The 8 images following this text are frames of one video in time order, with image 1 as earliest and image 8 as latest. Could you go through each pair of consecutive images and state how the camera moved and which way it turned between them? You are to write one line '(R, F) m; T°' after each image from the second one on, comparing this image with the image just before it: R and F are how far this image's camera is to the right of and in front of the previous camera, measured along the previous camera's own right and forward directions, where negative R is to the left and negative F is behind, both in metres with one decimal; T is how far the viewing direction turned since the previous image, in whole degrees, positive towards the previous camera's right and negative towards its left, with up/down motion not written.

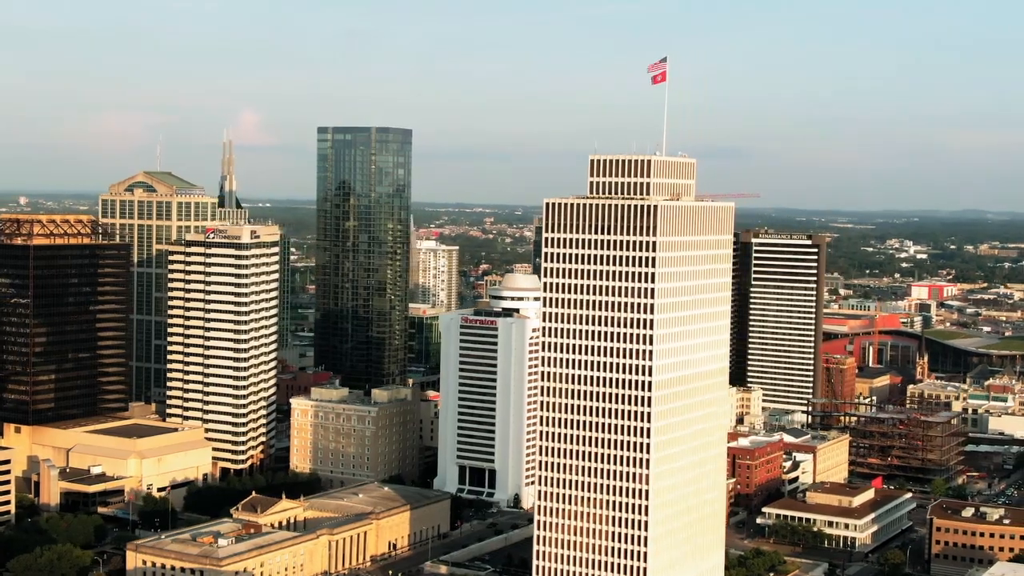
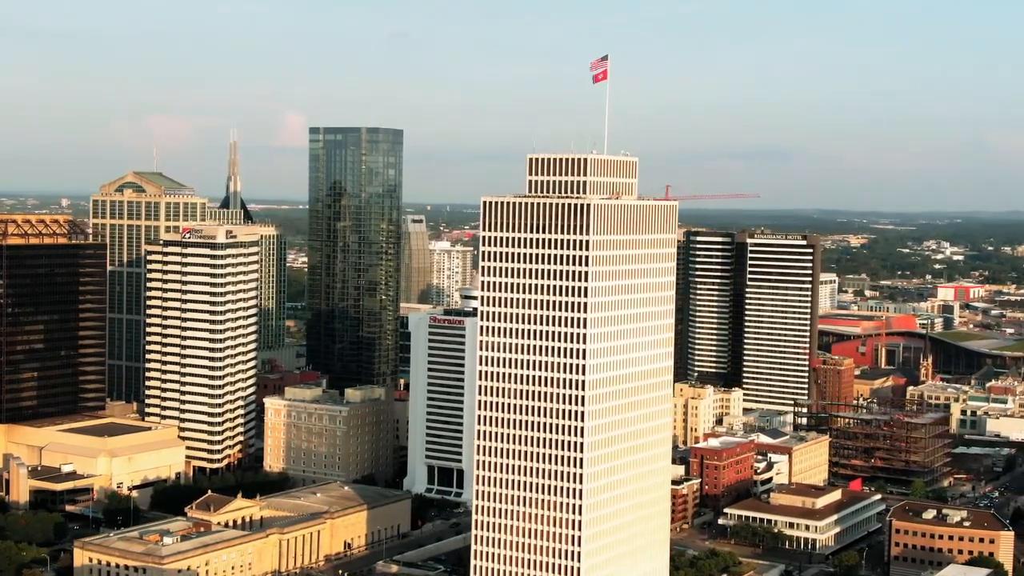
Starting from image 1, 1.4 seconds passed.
(+6.9, +0.4) m; -2°
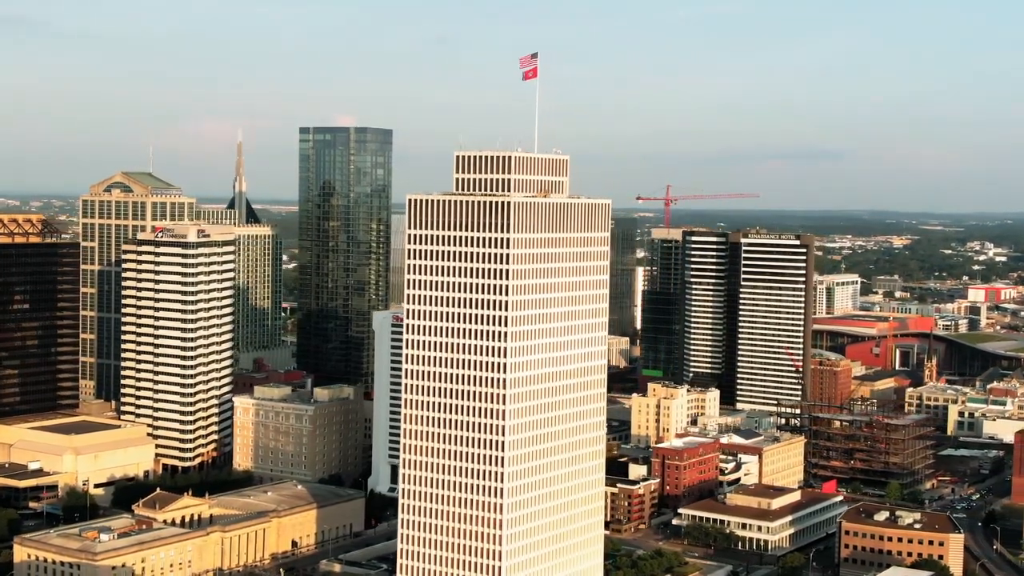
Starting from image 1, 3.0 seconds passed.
(+8.1, +0.5) m; -2°
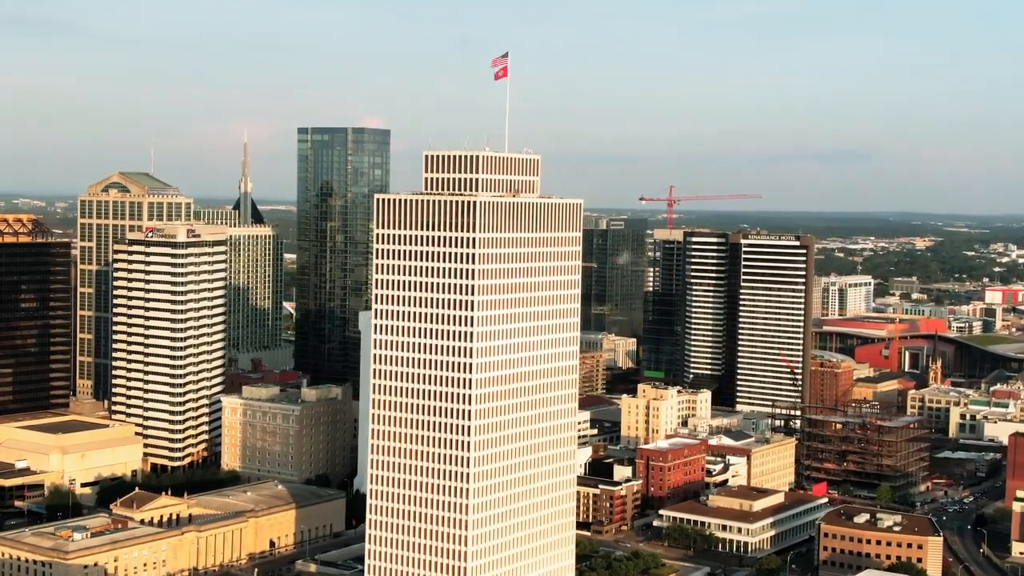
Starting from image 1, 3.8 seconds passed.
(+3.7, +0.4) m; -1°
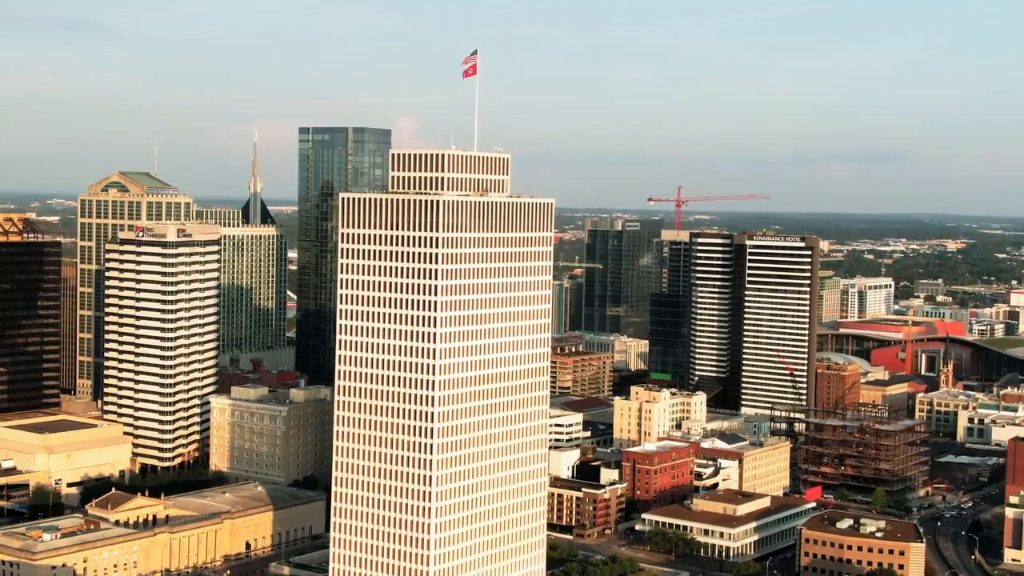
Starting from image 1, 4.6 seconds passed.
(+4.3, +1.4) m; -1°
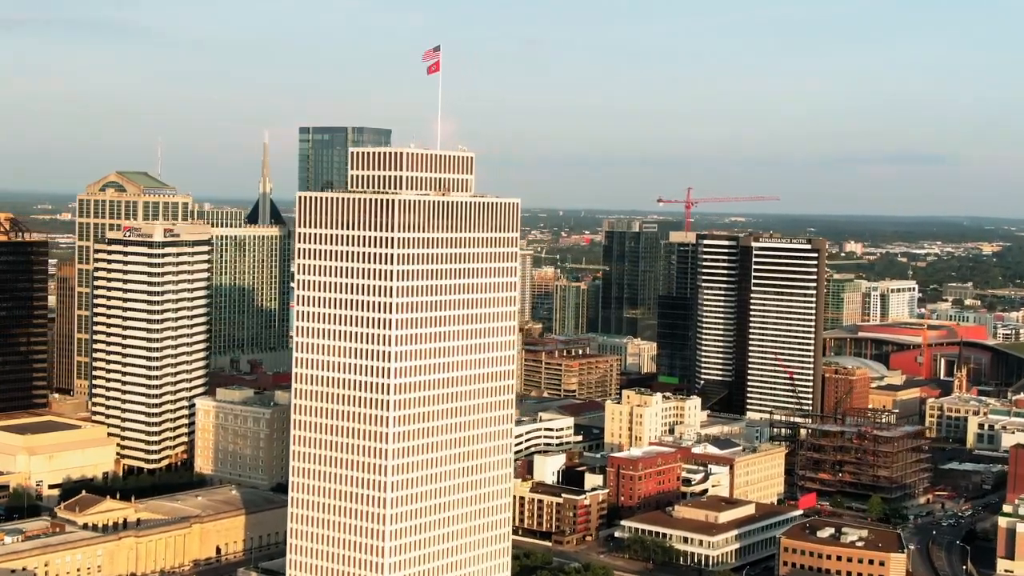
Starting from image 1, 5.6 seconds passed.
(+4.8, +2.3) m; -1°
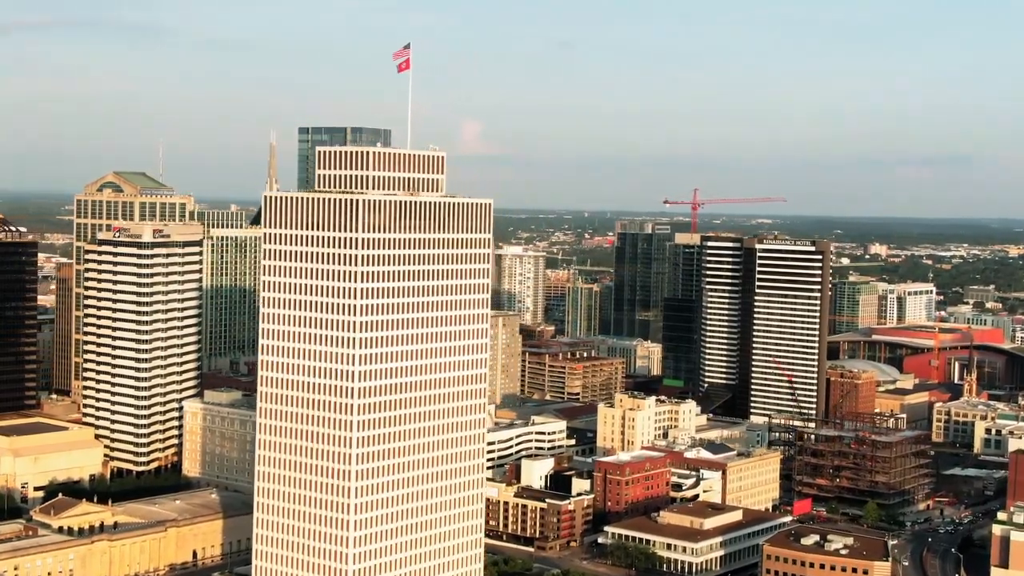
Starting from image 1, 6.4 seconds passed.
(+3.6, +1.8) m; -1°
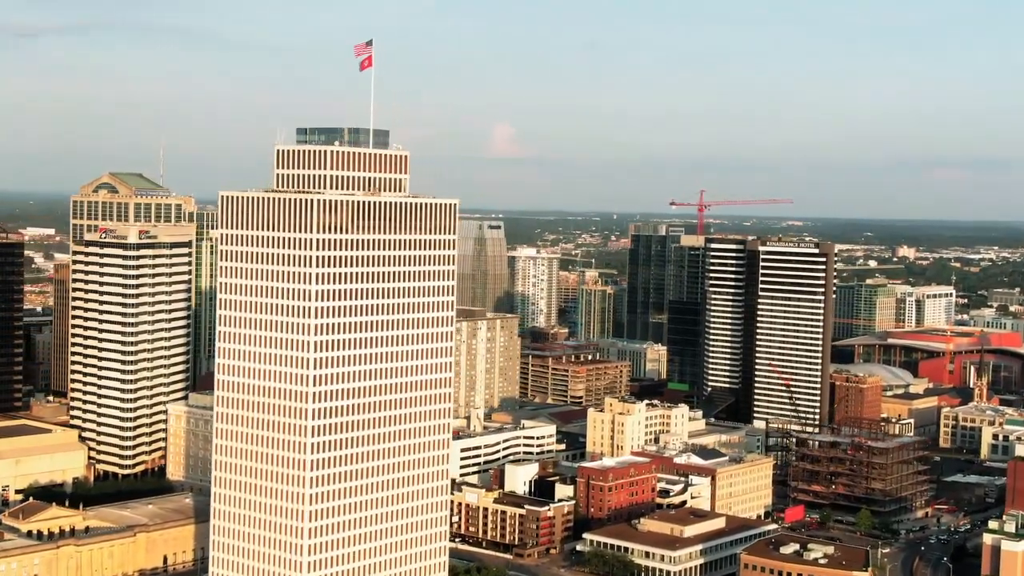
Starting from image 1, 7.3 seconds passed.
(+4.2, +2.1) m; -1°
